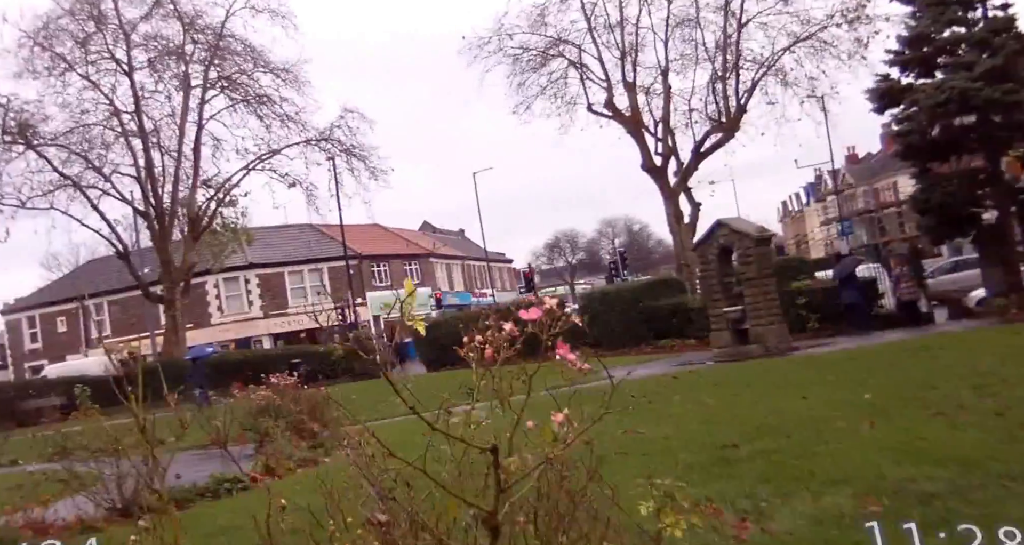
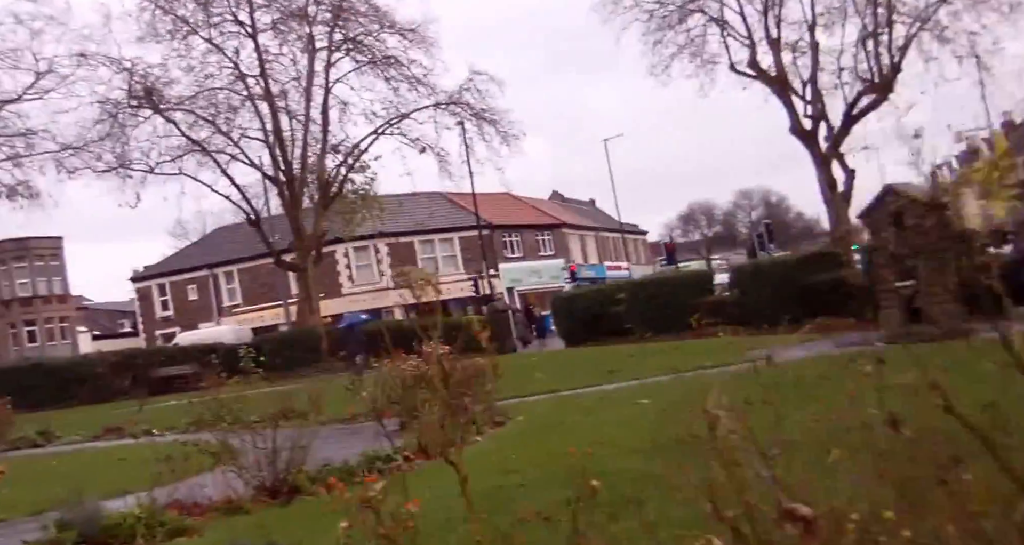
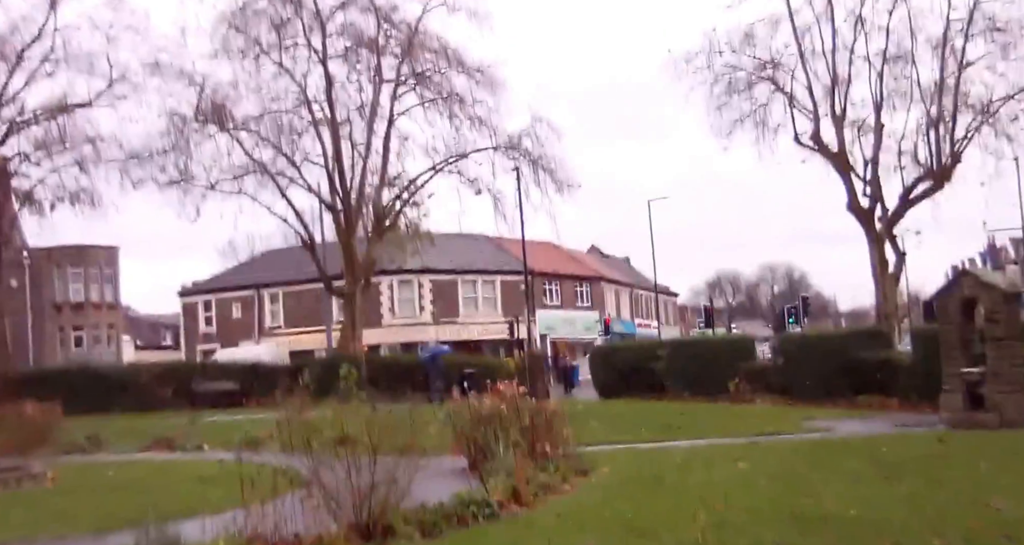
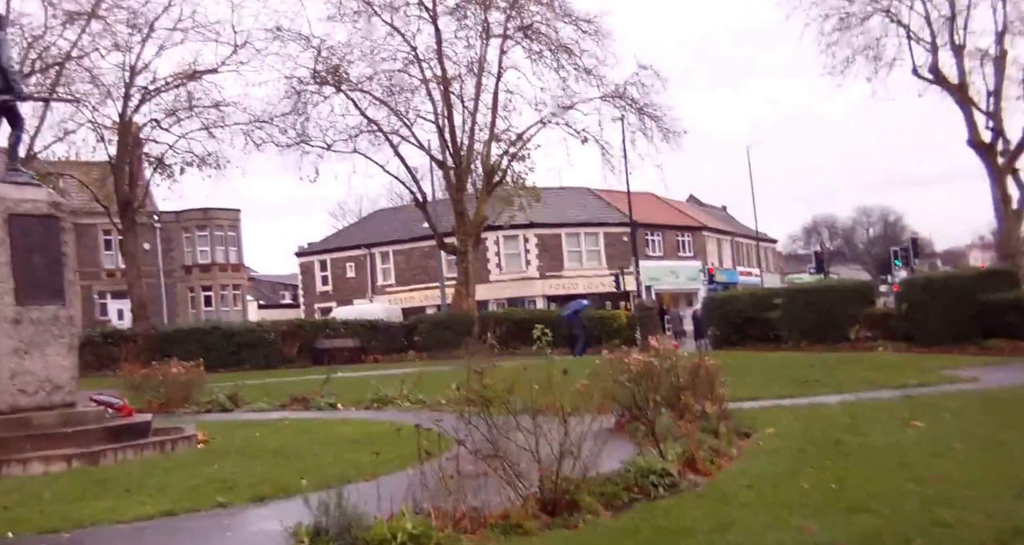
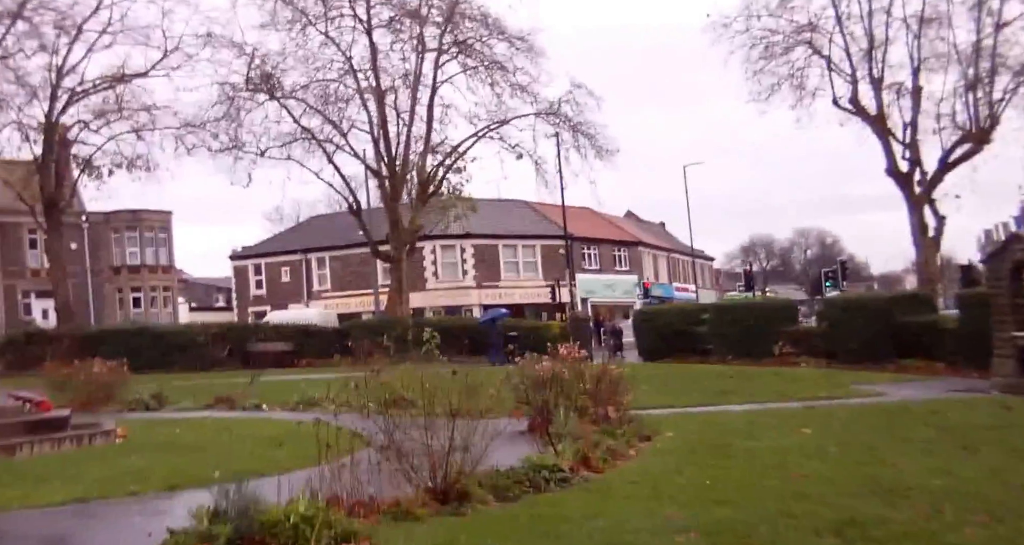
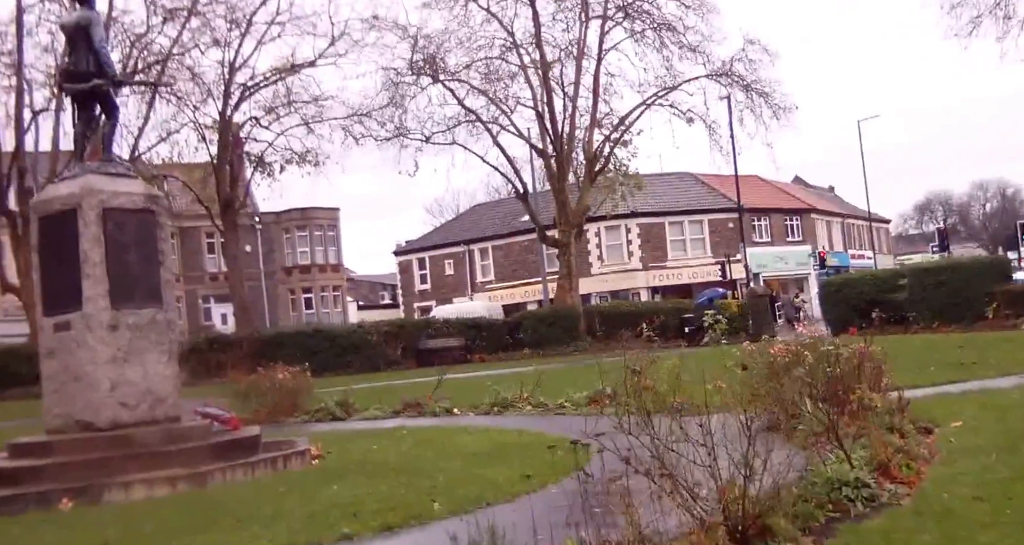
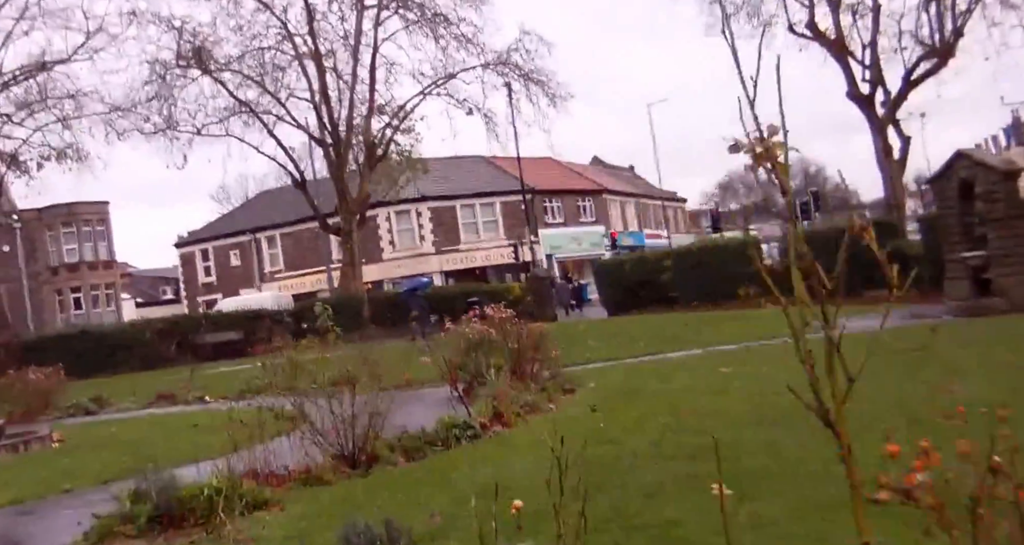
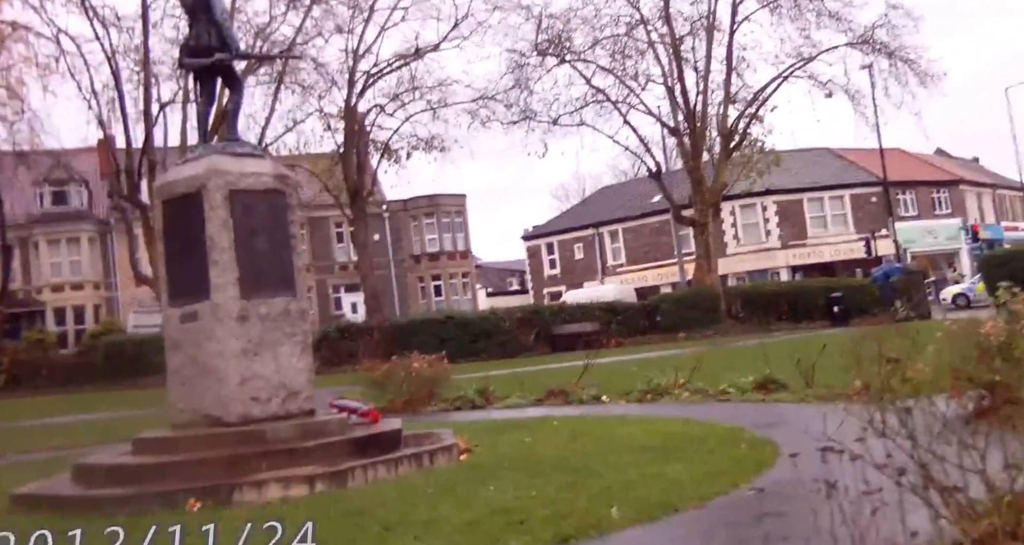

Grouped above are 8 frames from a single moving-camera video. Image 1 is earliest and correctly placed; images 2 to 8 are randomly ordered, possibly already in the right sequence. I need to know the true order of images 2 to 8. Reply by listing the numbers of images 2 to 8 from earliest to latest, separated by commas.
2, 7, 3, 5, 4, 6, 8
